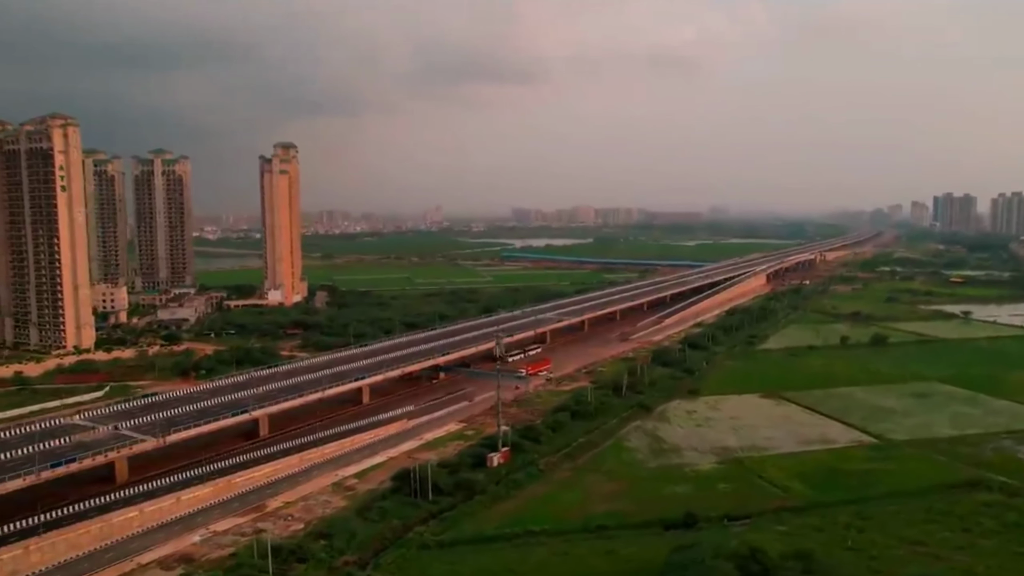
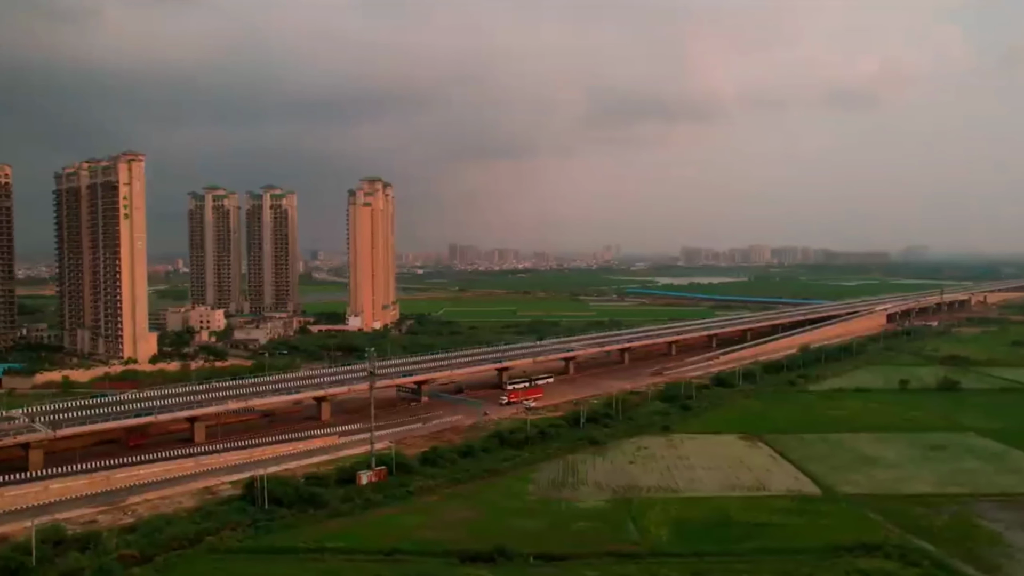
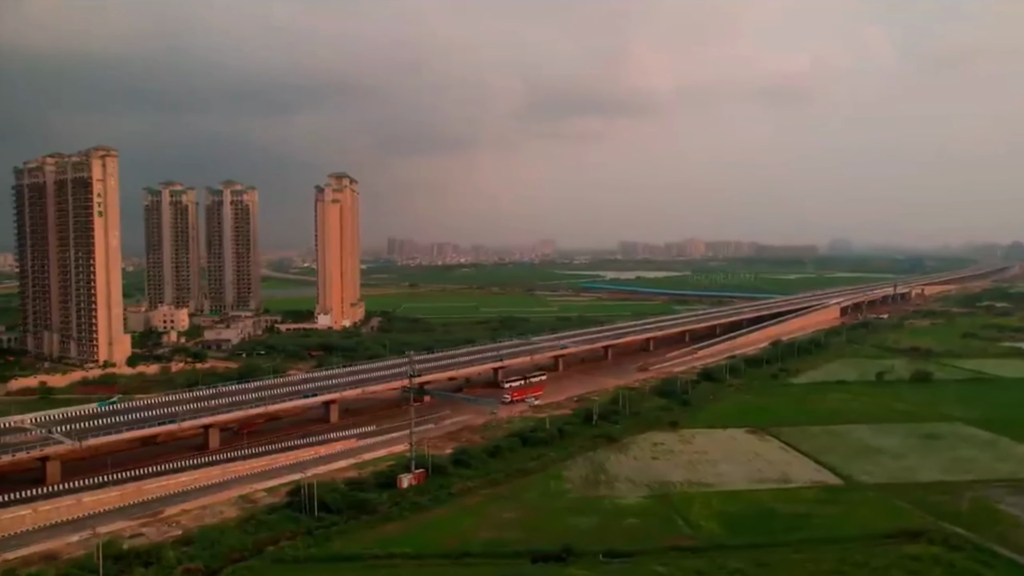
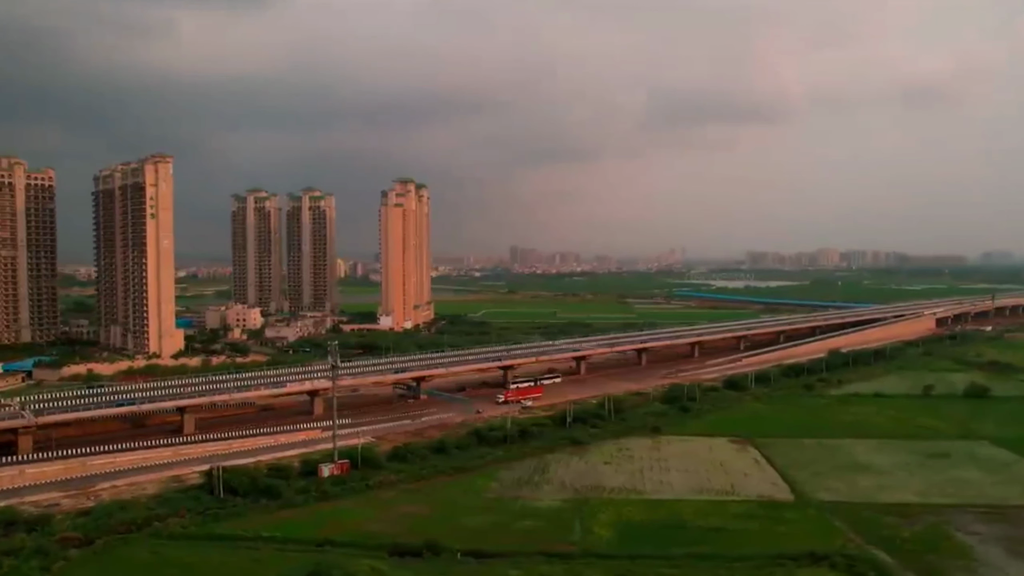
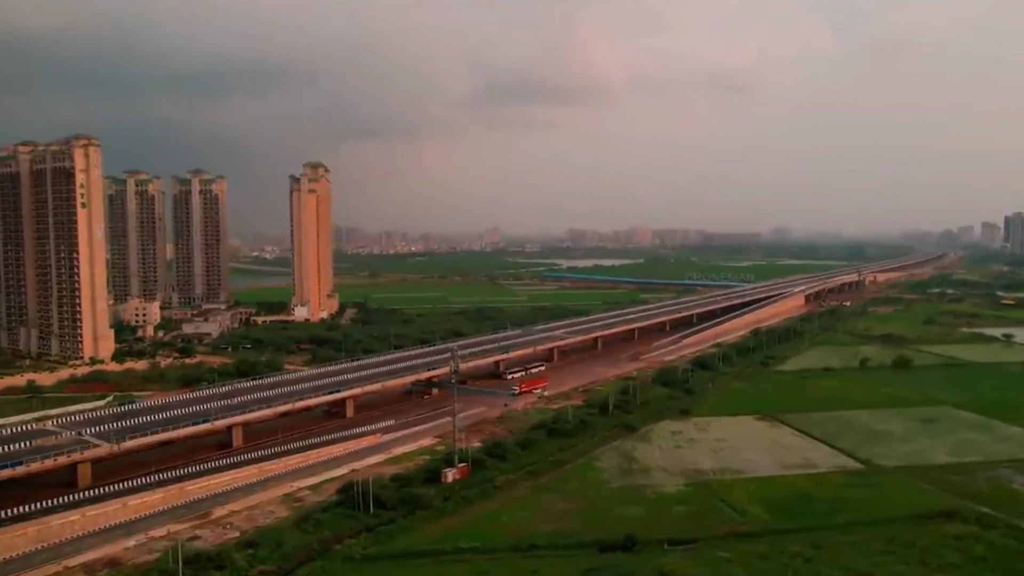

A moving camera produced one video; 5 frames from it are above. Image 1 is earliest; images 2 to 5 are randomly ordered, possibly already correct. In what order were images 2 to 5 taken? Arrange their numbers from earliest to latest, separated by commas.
5, 3, 2, 4
